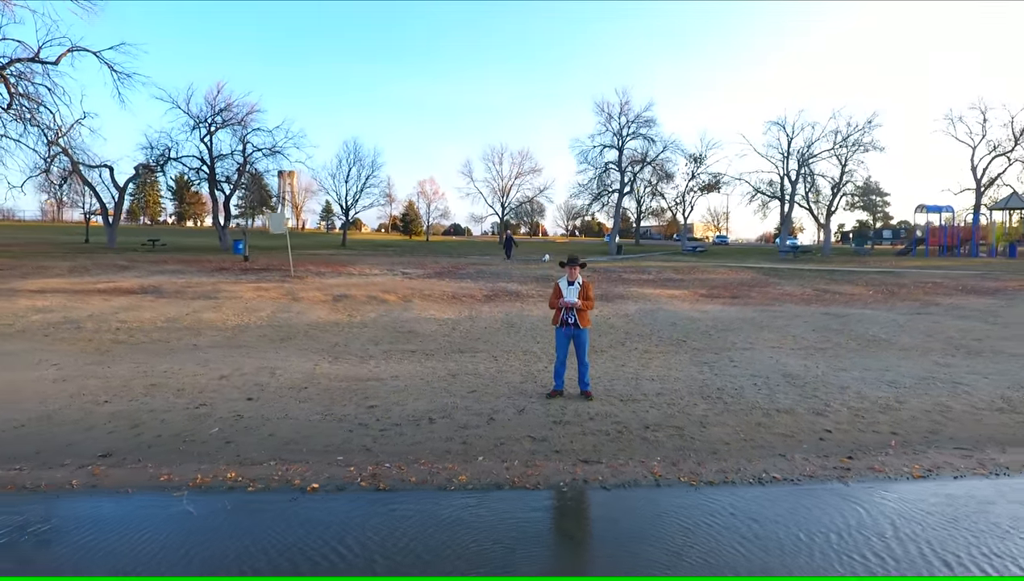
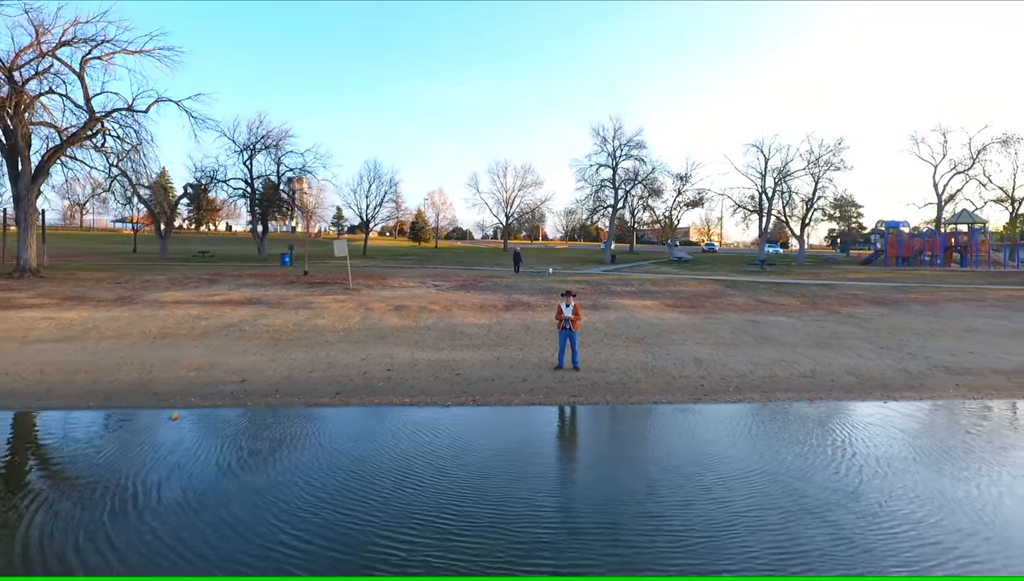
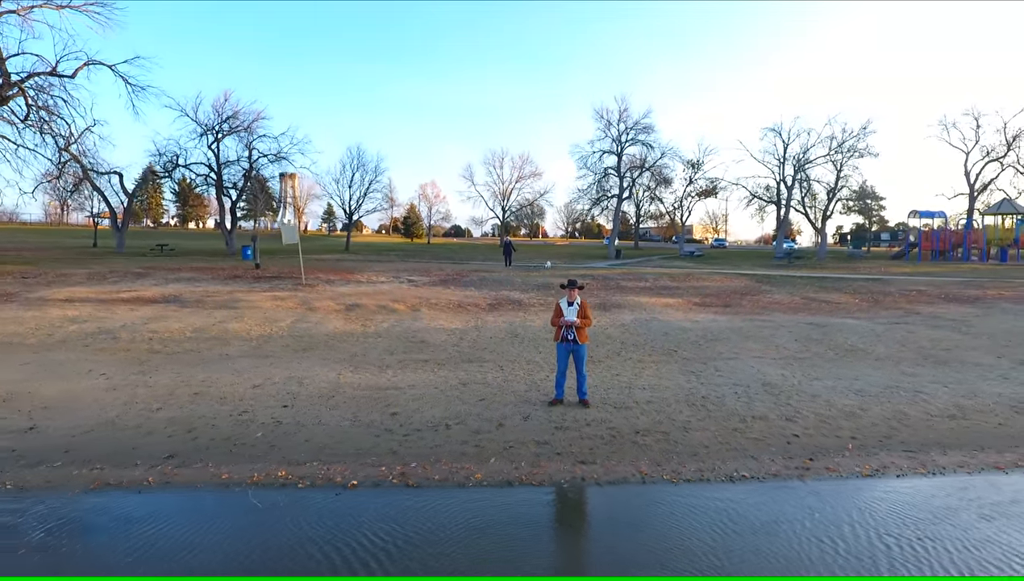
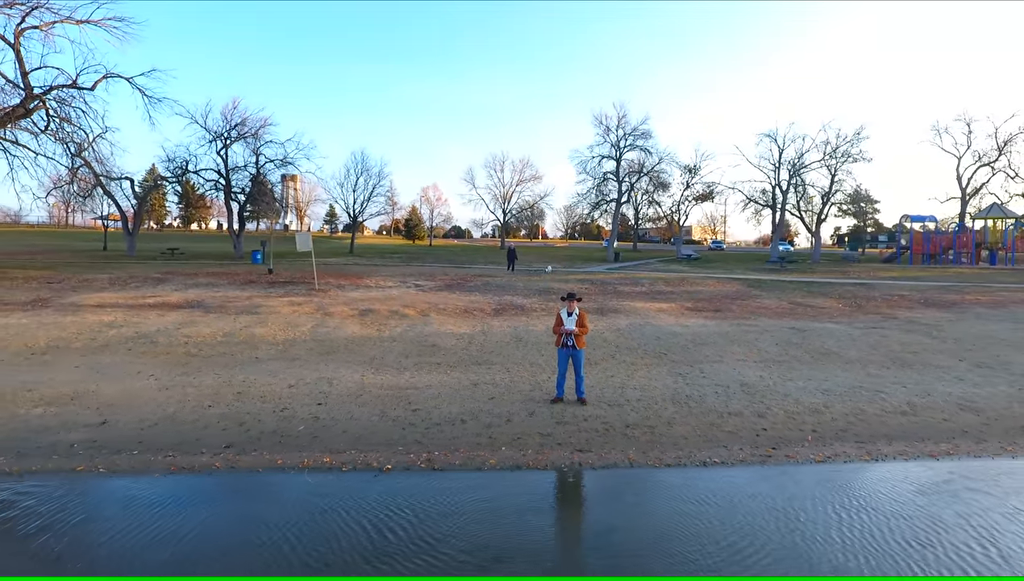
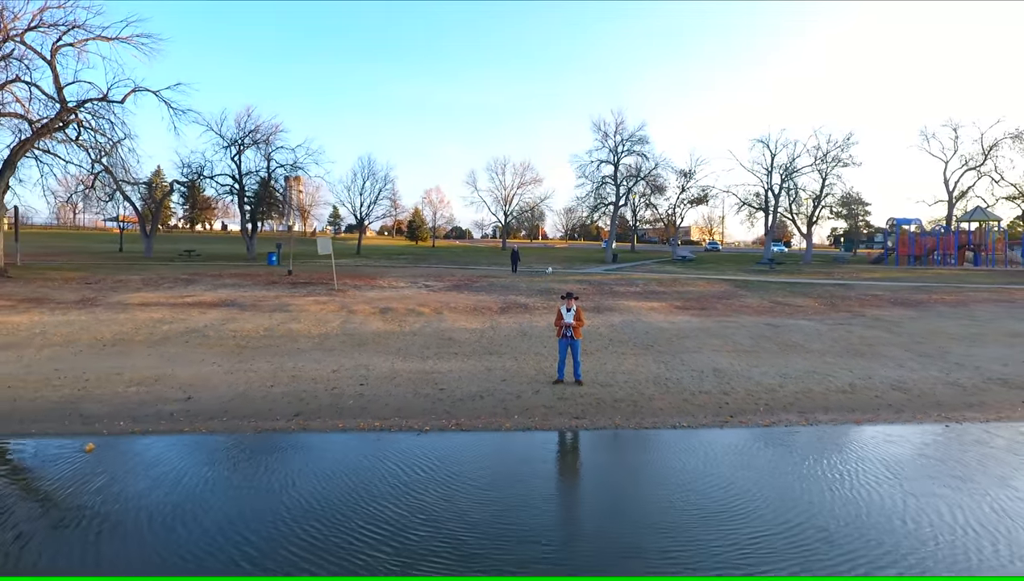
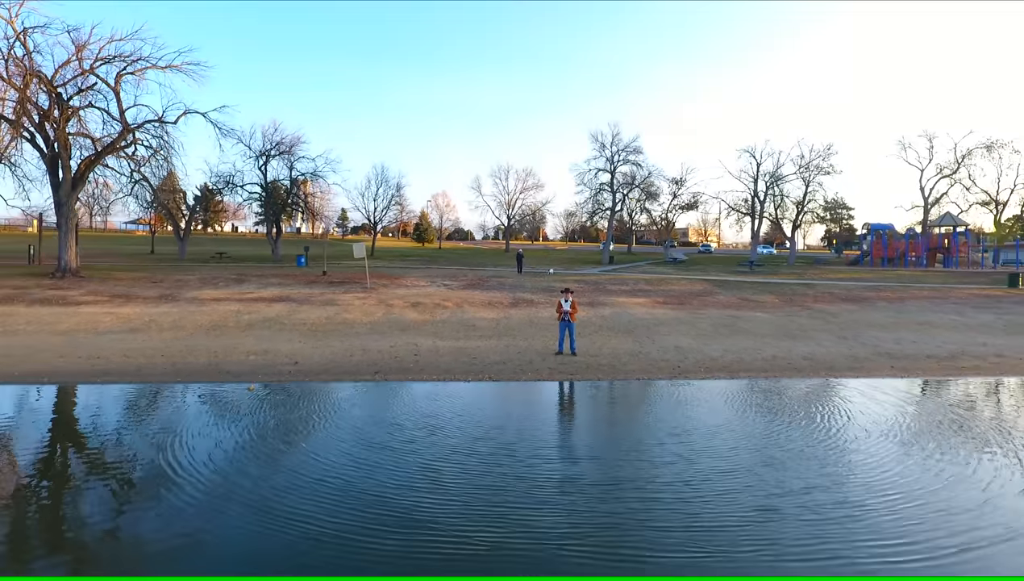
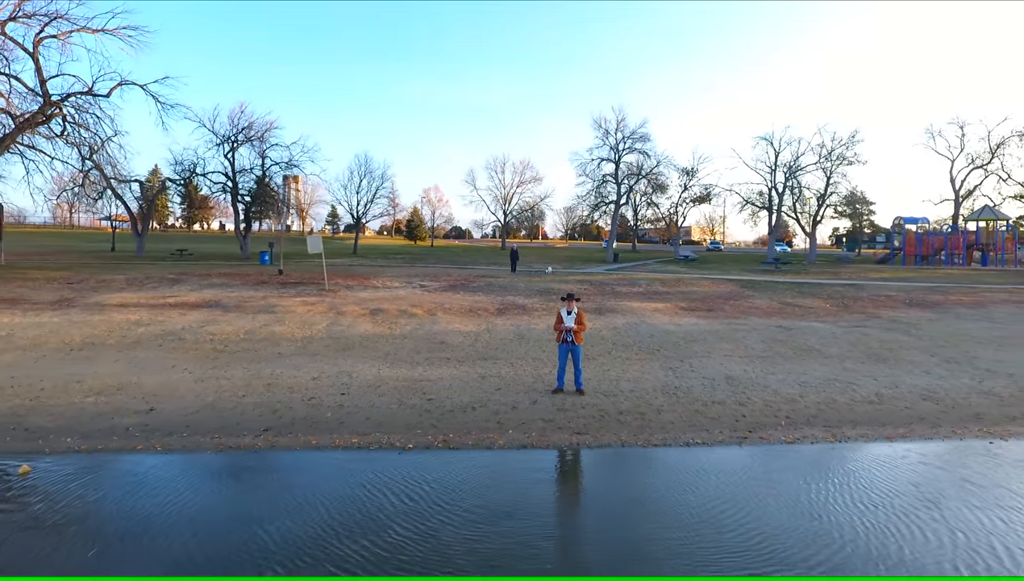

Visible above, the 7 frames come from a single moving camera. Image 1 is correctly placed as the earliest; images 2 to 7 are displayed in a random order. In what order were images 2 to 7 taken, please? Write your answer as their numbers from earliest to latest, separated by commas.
3, 4, 7, 5, 2, 6
